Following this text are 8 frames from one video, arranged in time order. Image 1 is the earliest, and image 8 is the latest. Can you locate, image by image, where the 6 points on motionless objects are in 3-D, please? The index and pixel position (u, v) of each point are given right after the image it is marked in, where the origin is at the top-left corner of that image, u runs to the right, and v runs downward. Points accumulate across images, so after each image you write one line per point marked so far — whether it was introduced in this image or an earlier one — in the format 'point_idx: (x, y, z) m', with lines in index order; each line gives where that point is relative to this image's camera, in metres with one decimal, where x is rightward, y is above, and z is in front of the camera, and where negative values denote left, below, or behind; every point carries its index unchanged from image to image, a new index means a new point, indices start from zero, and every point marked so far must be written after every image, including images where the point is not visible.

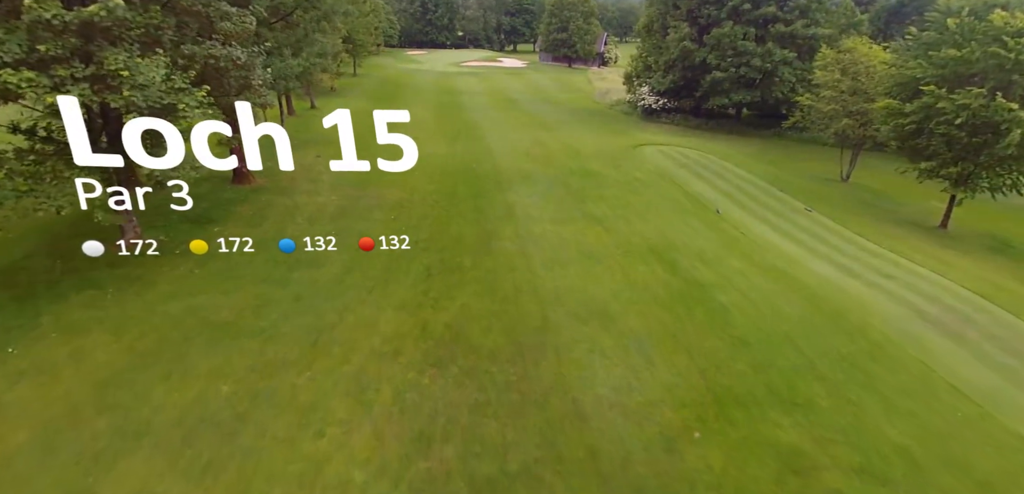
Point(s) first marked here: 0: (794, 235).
0: (+7.4, +0.3, +14.9) m
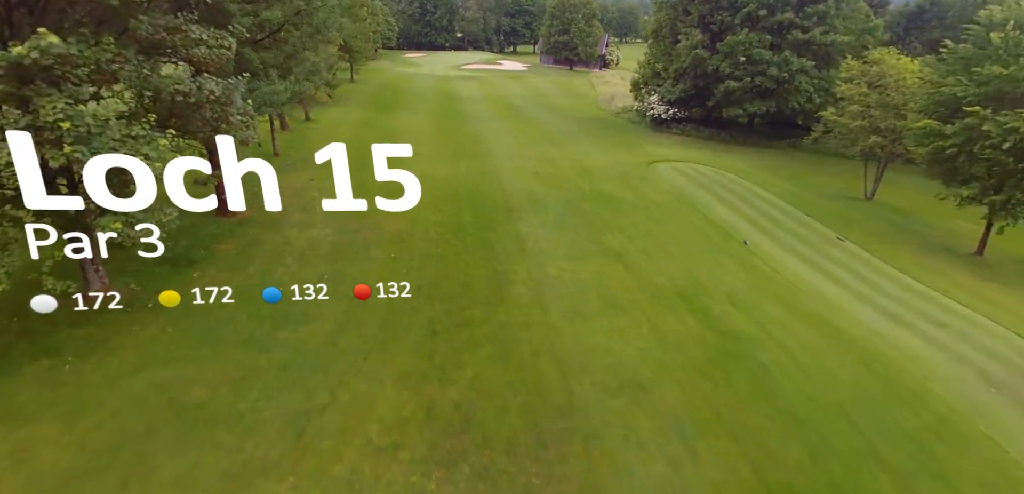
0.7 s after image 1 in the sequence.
0: (+7.7, -0.6, +13.7) m
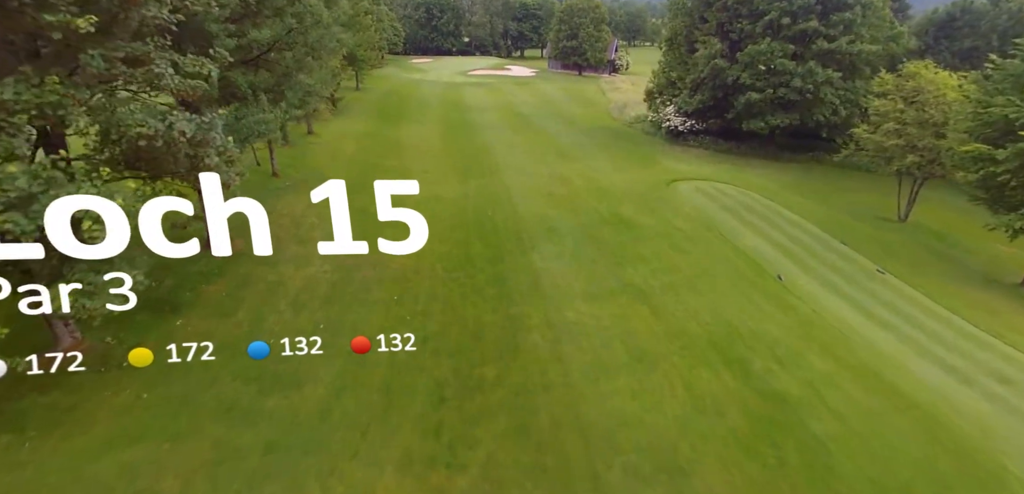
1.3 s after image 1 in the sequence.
0: (+8.0, -1.4, +12.5) m
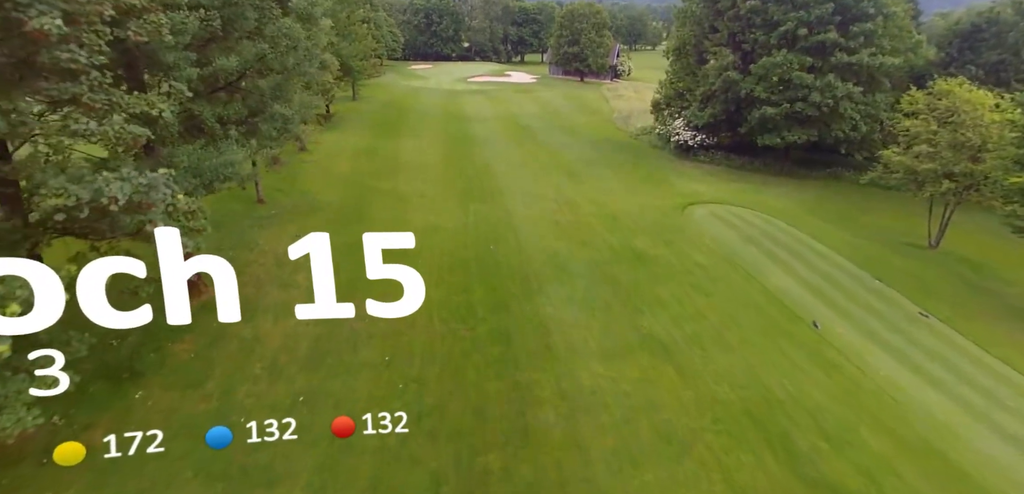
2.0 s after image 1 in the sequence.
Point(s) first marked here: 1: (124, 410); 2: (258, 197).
0: (+8.1, -2.3, +11.2) m
1: (-5.7, -2.4, +8.2) m
2: (-7.7, +1.5, +17.2) m
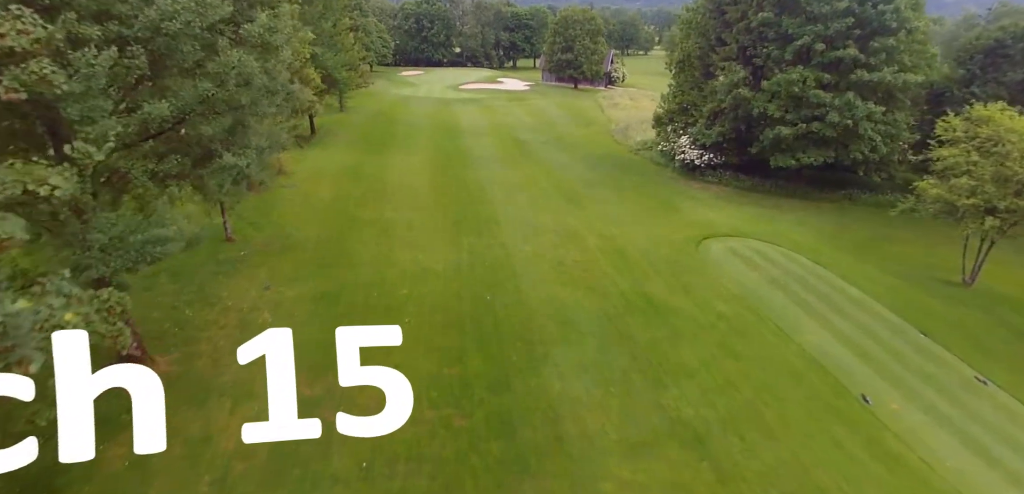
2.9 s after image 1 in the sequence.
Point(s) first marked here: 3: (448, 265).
0: (+8.2, -3.5, +9.6) m
1: (-5.6, -3.6, +6.4) m
2: (-7.8, +0.4, +15.4) m
3: (-1.6, -0.5, +14.7) m
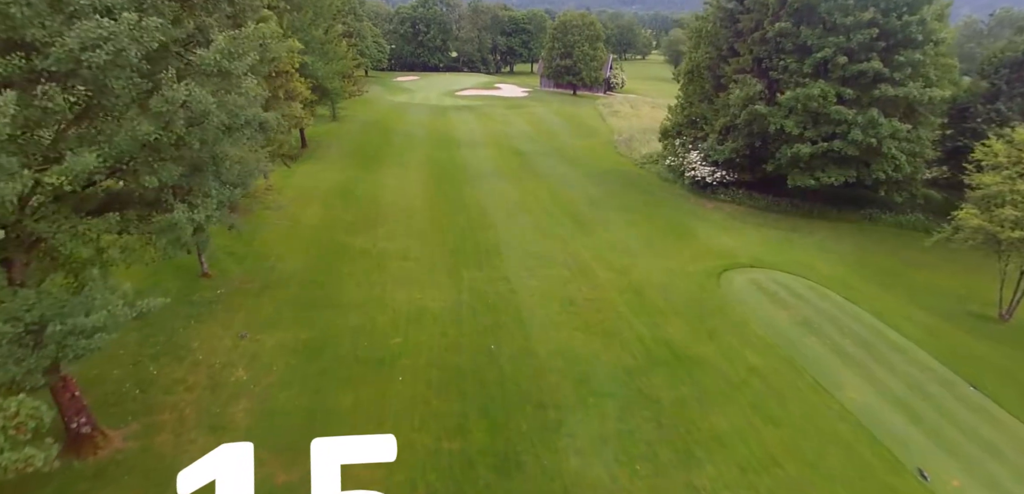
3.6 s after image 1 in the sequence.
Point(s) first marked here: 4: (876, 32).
0: (+8.3, -4.4, +8.2) m
1: (-5.4, -4.4, +5.0) m
2: (-7.6, -0.5, +13.9) m
3: (-1.5, -1.3, +13.3) m
4: (+12.8, +7.5, +19.8) m
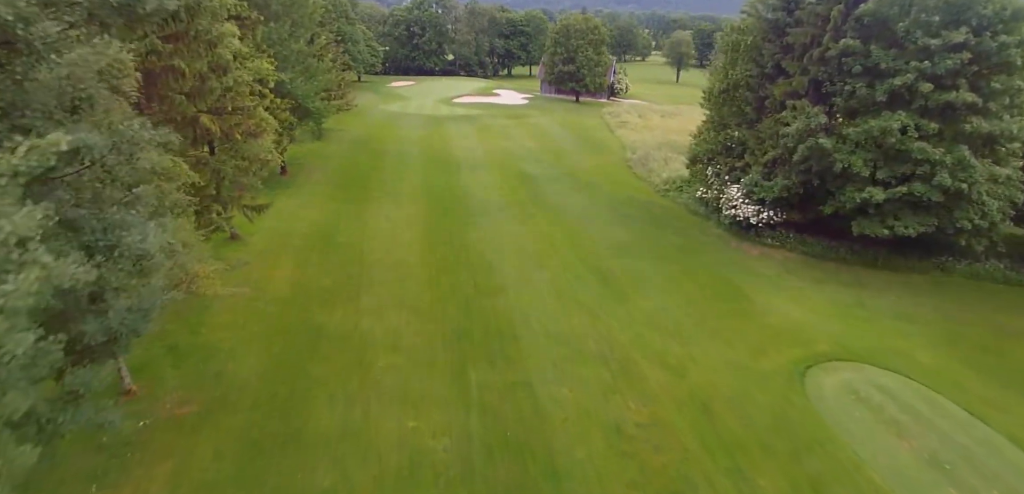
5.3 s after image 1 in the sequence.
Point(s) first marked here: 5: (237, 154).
0: (+8.9, -6.4, +4.8) m
1: (-4.8, -6.5, +1.4) m
2: (-7.1, -2.5, +10.4) m
3: (-1.0, -3.3, +9.8) m
4: (+13.2, +5.5, +16.4) m
5: (-7.2, +2.4, +14.8) m
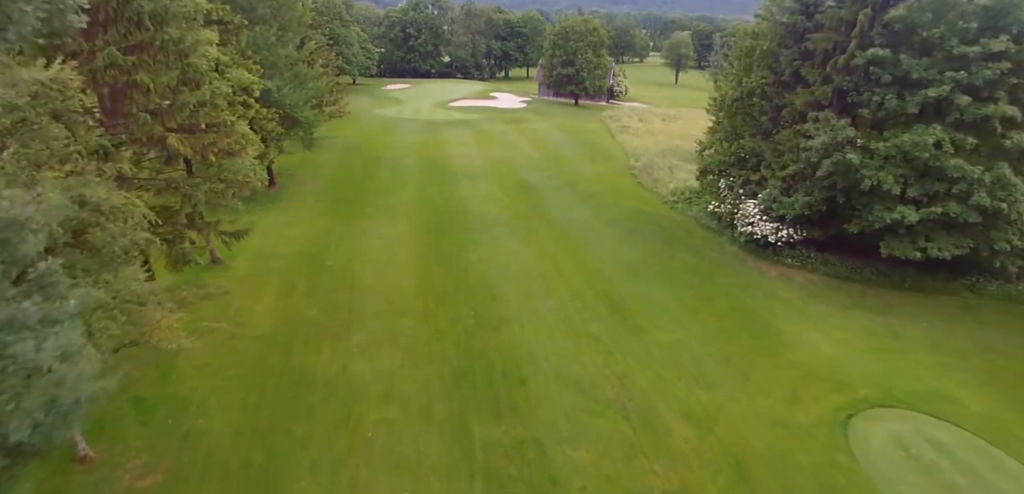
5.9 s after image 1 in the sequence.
0: (+9.1, -7.1, +3.5) m
1: (-4.6, -7.2, +0.1) m
2: (-7.0, -3.3, +9.0) m
3: (-0.8, -4.1, +8.5) m
4: (+13.3, +4.9, +15.1) m
5: (-7.0, +1.7, +13.4) m
